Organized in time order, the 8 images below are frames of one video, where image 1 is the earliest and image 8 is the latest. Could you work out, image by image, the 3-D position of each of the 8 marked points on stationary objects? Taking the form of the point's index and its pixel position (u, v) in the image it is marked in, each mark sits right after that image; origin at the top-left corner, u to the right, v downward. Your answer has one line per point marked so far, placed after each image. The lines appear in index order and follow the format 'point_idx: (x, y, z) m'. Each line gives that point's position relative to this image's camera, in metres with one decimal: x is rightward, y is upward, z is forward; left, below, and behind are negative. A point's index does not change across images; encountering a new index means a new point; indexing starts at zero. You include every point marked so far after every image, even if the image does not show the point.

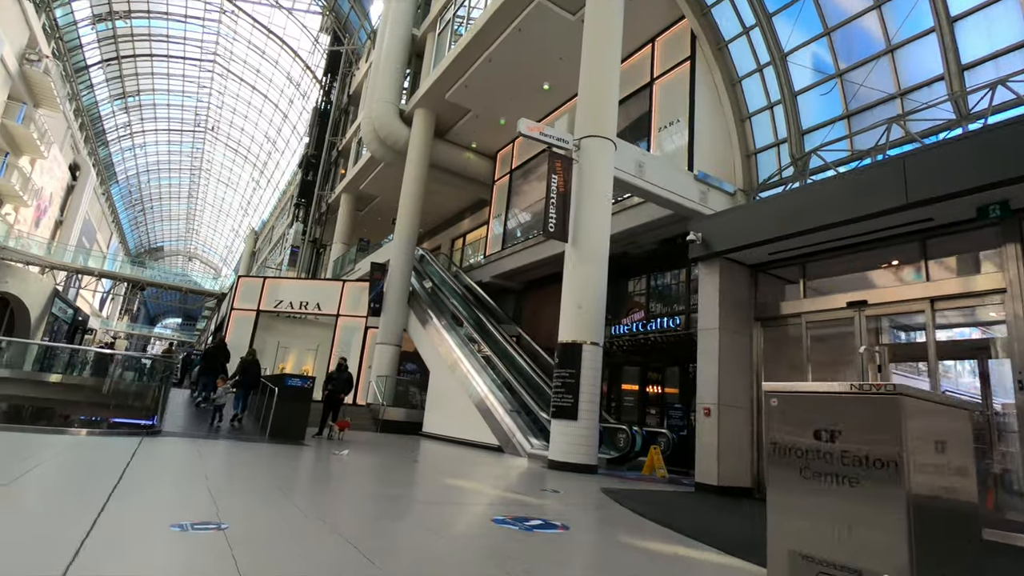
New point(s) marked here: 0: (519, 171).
0: (+0.2, +3.7, +16.8) m
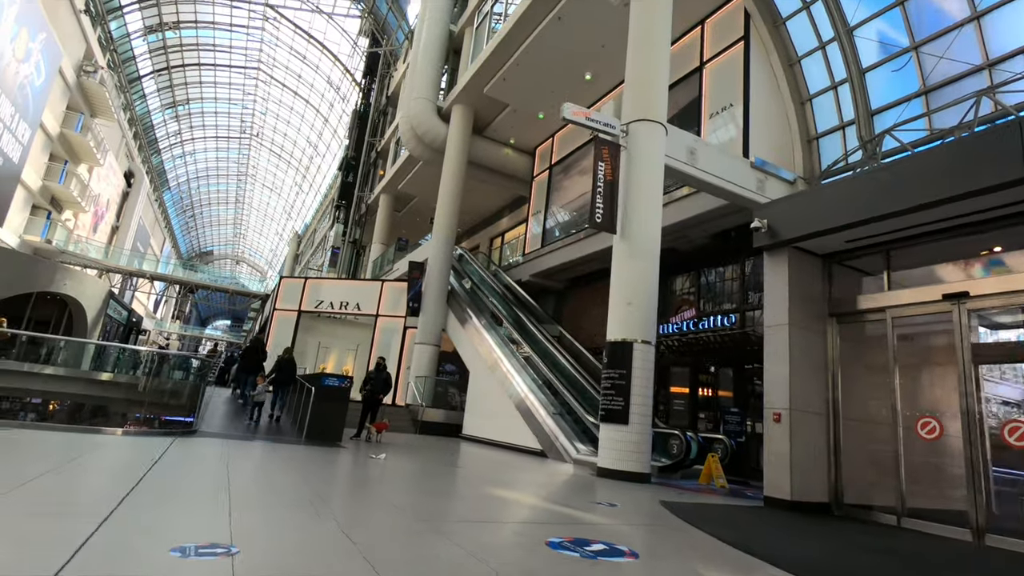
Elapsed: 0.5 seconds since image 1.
0: (+1.4, +3.7, +16.3) m
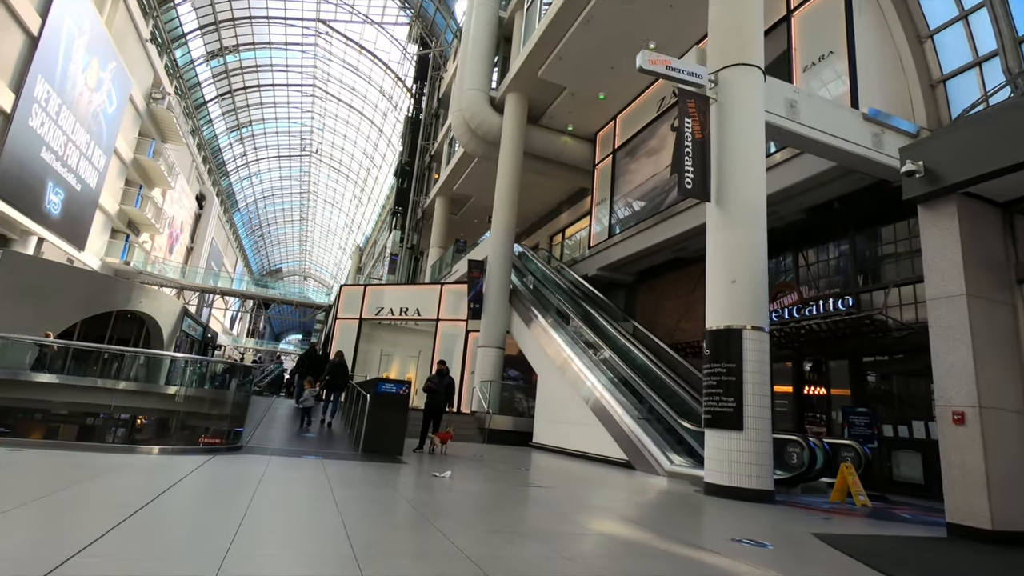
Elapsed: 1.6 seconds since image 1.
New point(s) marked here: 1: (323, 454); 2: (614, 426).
0: (+3.1, +3.9, +15.1) m
1: (-2.2, -2.0, +6.4) m
2: (+1.6, -2.2, +8.7) m
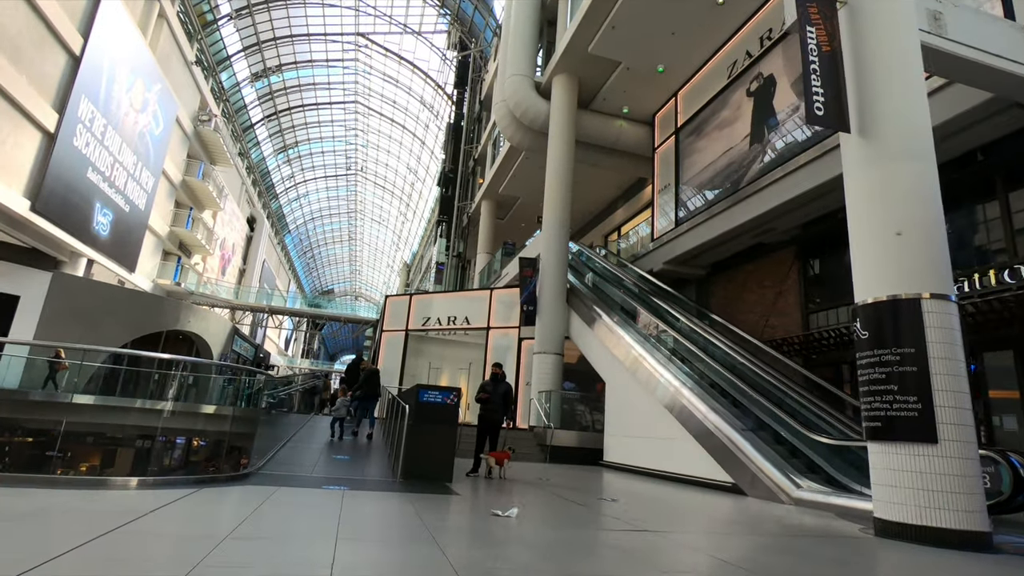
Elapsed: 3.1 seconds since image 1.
0: (+4.4, +4.0, +13.4) m
1: (-1.5, -1.9, +5.1) m
2: (+2.6, -2.0, +7.0) m
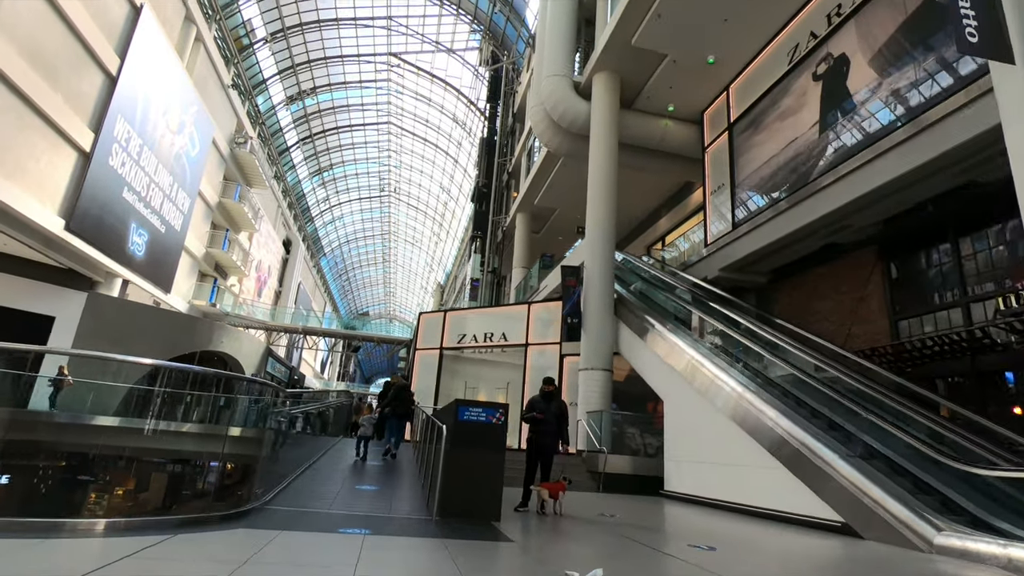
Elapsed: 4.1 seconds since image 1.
0: (+5.3, +3.8, +12.4) m
1: (-1.0, -1.8, +4.2) m
2: (+3.2, -1.9, +5.8) m
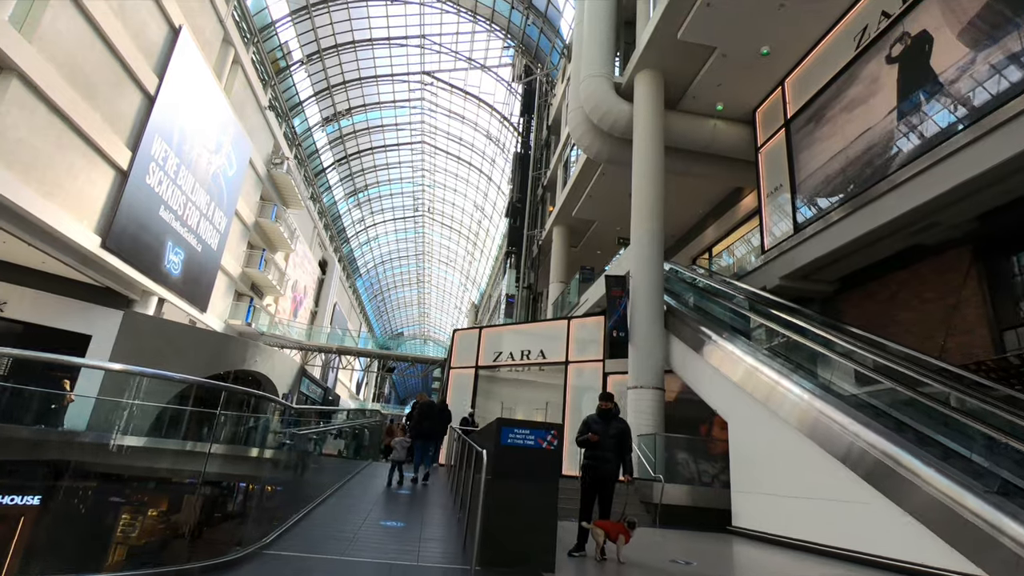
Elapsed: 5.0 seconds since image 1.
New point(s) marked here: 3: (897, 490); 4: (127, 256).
0: (+6.1, +3.6, +11.4) m
1: (-0.7, -1.8, +3.4) m
2: (+3.6, -1.9, +4.7) m
3: (+3.6, -1.9, +4.8) m
4: (-11.0, +0.9, +15.4) m
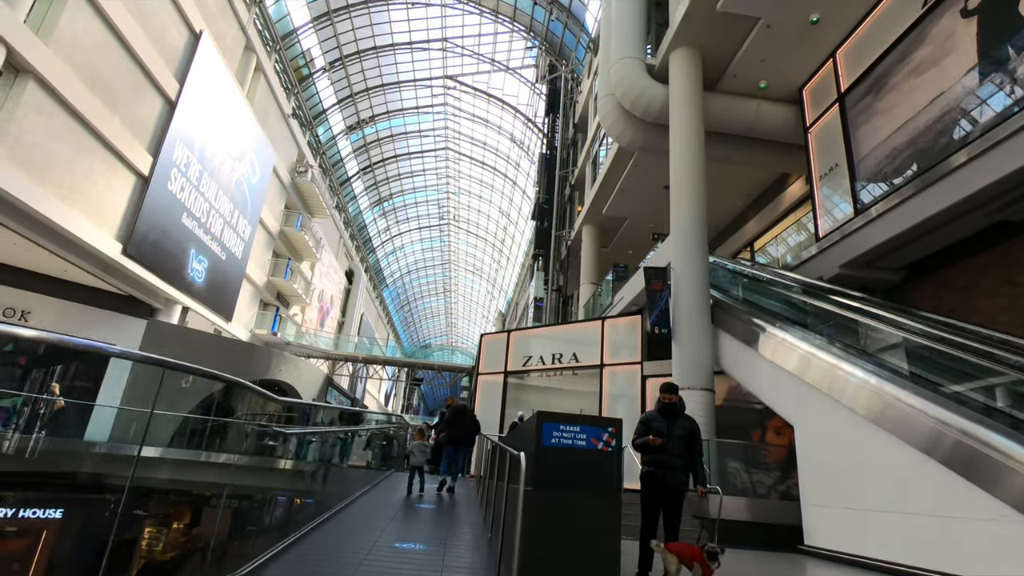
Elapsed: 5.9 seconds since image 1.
0: (+6.6, +3.8, +10.3) m
1: (-0.4, -1.5, +2.6) m
2: (+3.9, -1.6, +3.7) m
3: (+3.9, -1.6, +3.8) m
4: (-10.2, +0.7, +15.1) m
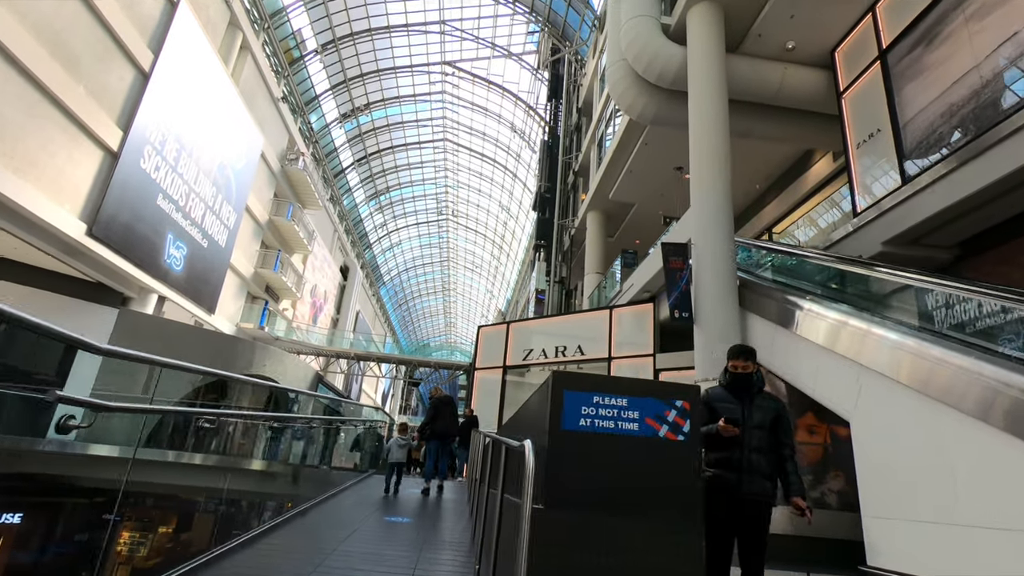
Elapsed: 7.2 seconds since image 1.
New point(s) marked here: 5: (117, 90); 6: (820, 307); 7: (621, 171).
0: (+6.6, +4.1, +9.2) m
1: (-0.4, -1.2, +1.4) m
2: (+3.9, -1.2, +2.5) m
3: (+3.9, -1.2, +2.6) m
4: (-10.2, +1.1, +13.9) m
5: (-10.1, +5.0, +13.7) m
6: (+4.0, -0.4, +6.3) m
7: (+3.1, +3.3, +15.4) m
